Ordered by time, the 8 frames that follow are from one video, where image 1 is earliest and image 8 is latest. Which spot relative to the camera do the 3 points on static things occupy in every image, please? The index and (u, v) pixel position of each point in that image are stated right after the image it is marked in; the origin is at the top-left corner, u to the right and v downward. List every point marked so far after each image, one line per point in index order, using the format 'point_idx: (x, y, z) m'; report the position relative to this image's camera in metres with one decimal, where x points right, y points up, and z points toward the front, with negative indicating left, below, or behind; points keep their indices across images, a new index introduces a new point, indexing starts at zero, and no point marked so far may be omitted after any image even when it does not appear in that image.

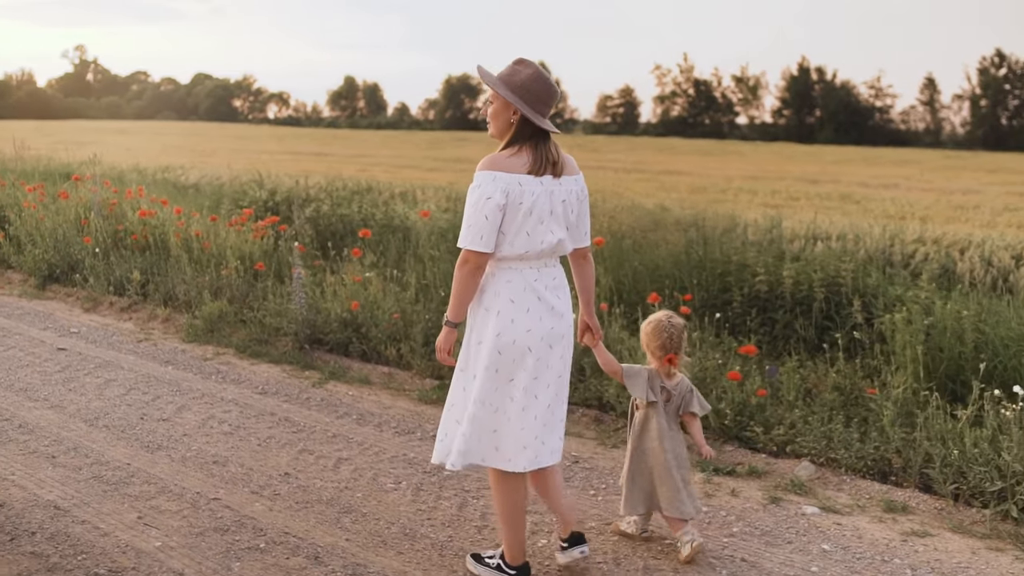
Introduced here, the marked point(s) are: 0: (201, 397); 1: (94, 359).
0: (-1.8, -0.6, +5.6) m
1: (-2.9, -0.5, +6.5) m
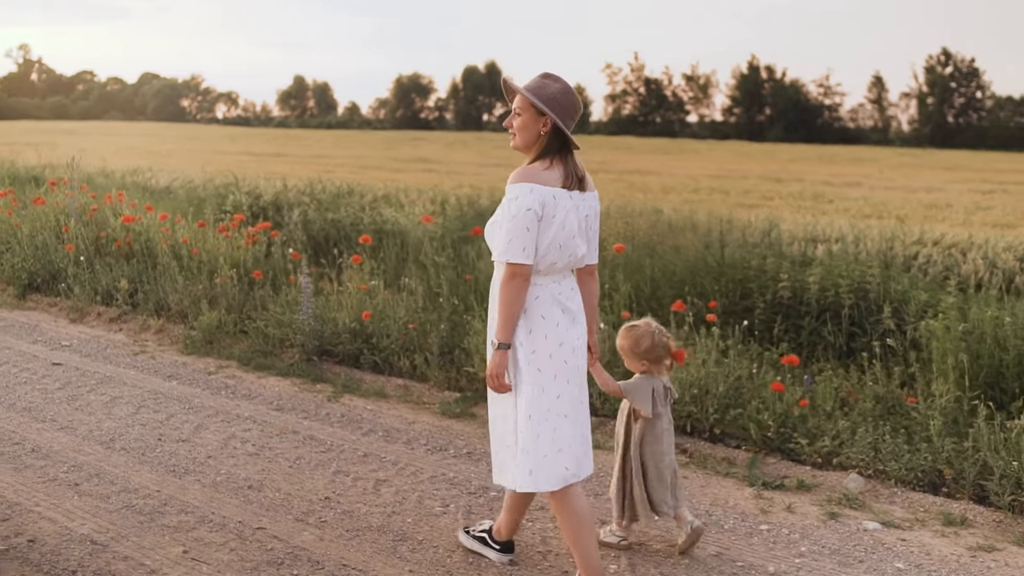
0: (-1.7, -0.7, +5.4) m
1: (-2.7, -0.6, +6.3) m
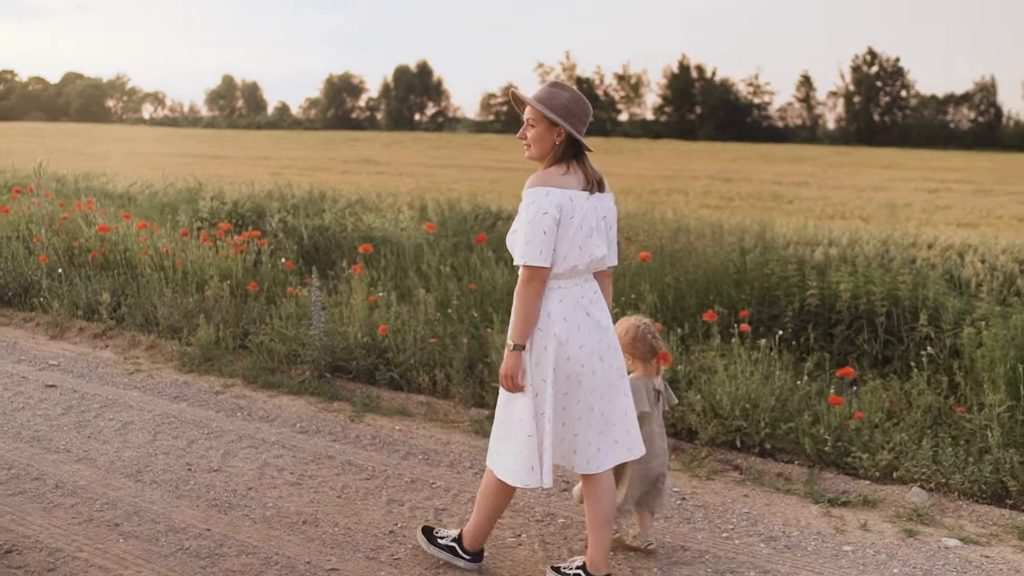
0: (-1.4, -0.8, +5.1) m
1: (-2.6, -0.7, +5.9) m
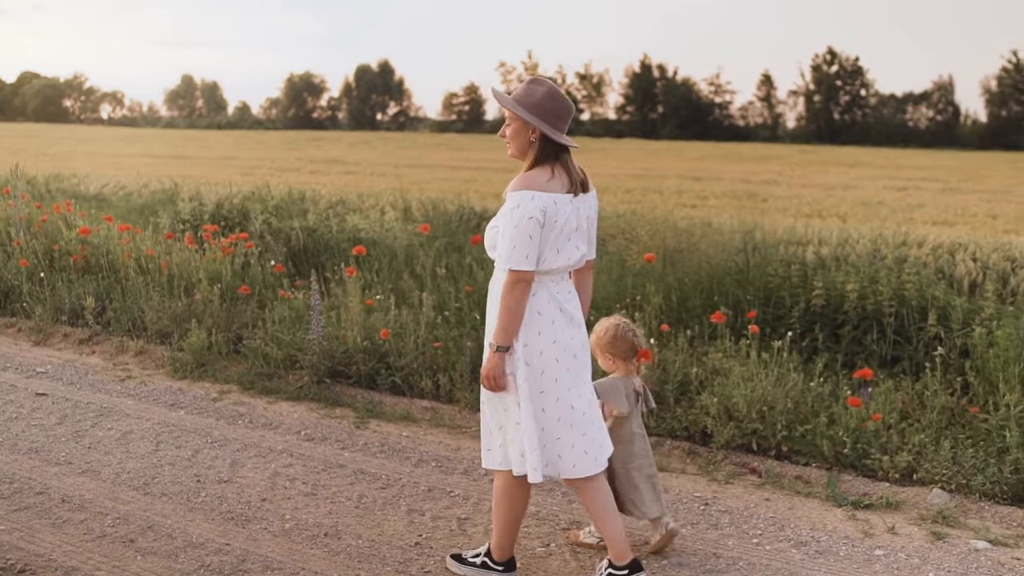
0: (-1.4, -0.8, +4.9) m
1: (-2.5, -0.7, +5.7) m
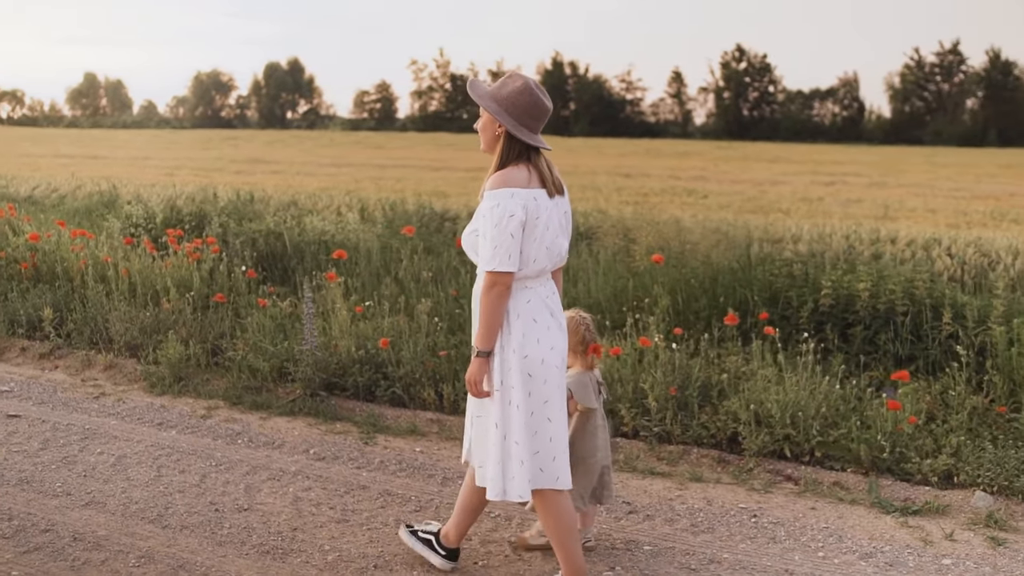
0: (-1.2, -0.9, +4.6) m
1: (-2.4, -0.8, +5.3) m
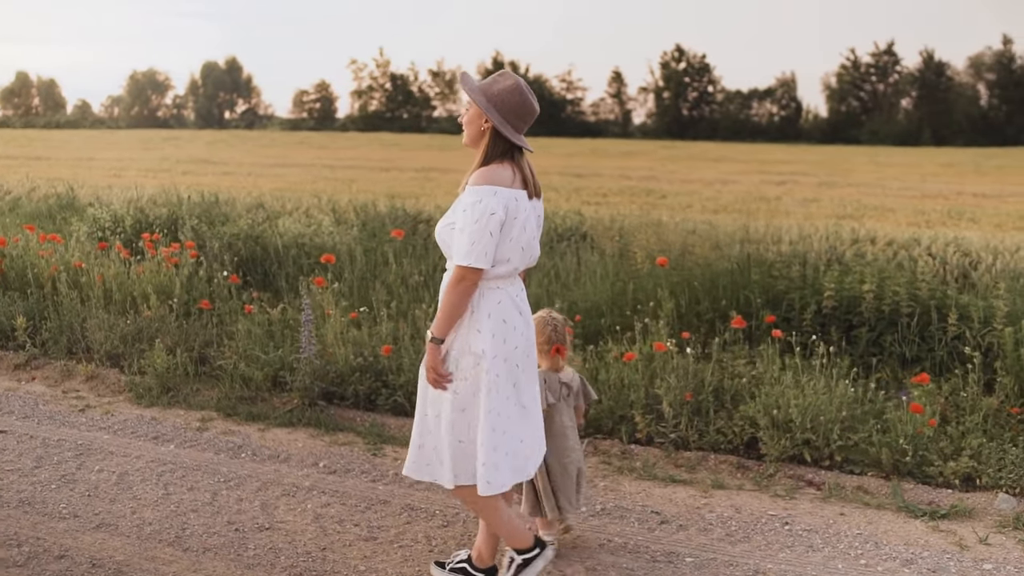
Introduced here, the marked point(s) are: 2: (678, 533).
0: (-1.1, -0.9, +4.4) m
1: (-2.4, -0.8, +5.0) m
2: (+0.7, -1.0, +4.0) m
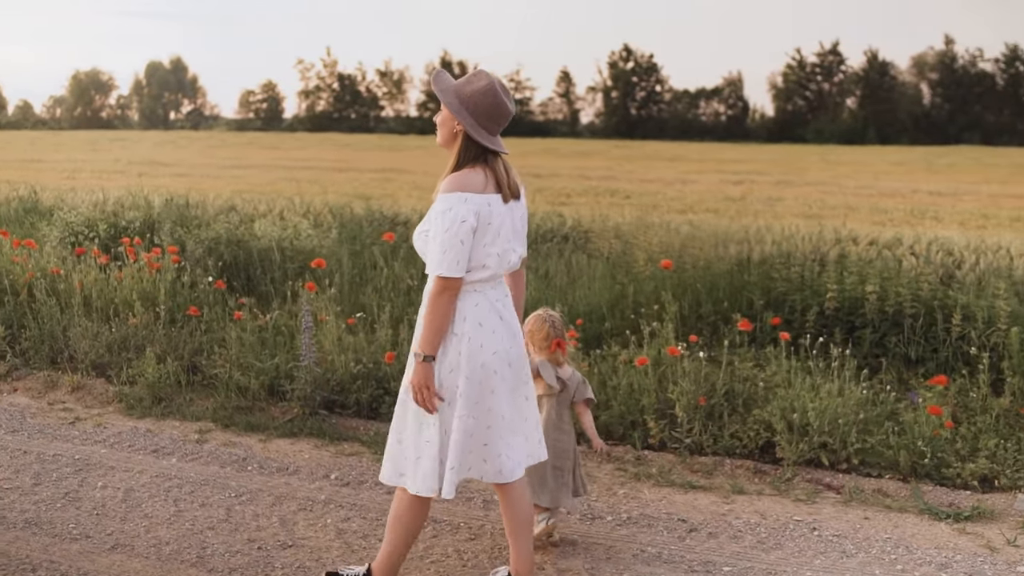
0: (-1.0, -1.0, +4.3) m
1: (-2.3, -0.9, +4.9) m
2: (+0.8, -1.0, +3.9) m
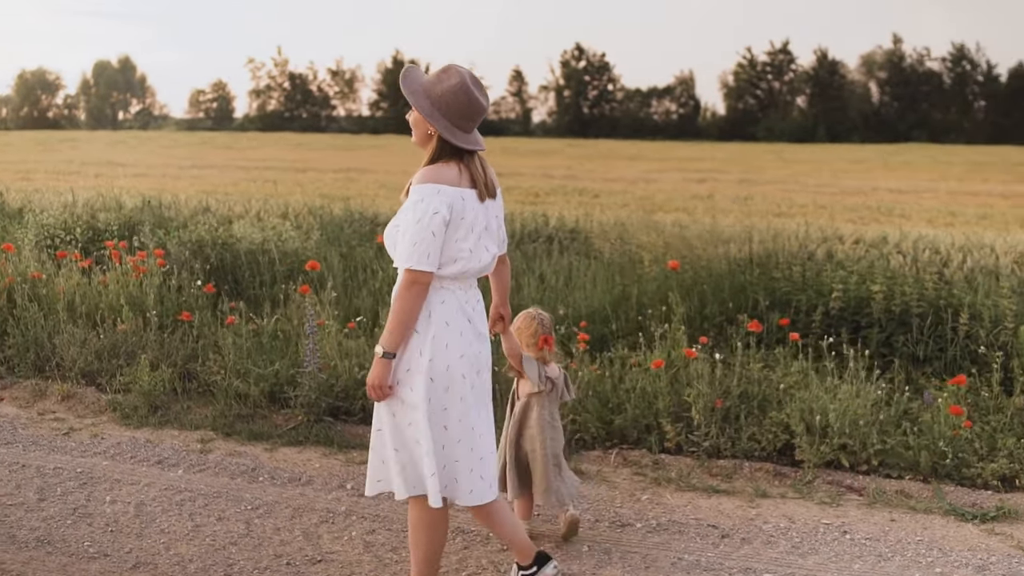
0: (-0.9, -1.0, +4.2) m
1: (-2.2, -0.9, +4.7) m
2: (+0.9, -1.0, +3.9) m
